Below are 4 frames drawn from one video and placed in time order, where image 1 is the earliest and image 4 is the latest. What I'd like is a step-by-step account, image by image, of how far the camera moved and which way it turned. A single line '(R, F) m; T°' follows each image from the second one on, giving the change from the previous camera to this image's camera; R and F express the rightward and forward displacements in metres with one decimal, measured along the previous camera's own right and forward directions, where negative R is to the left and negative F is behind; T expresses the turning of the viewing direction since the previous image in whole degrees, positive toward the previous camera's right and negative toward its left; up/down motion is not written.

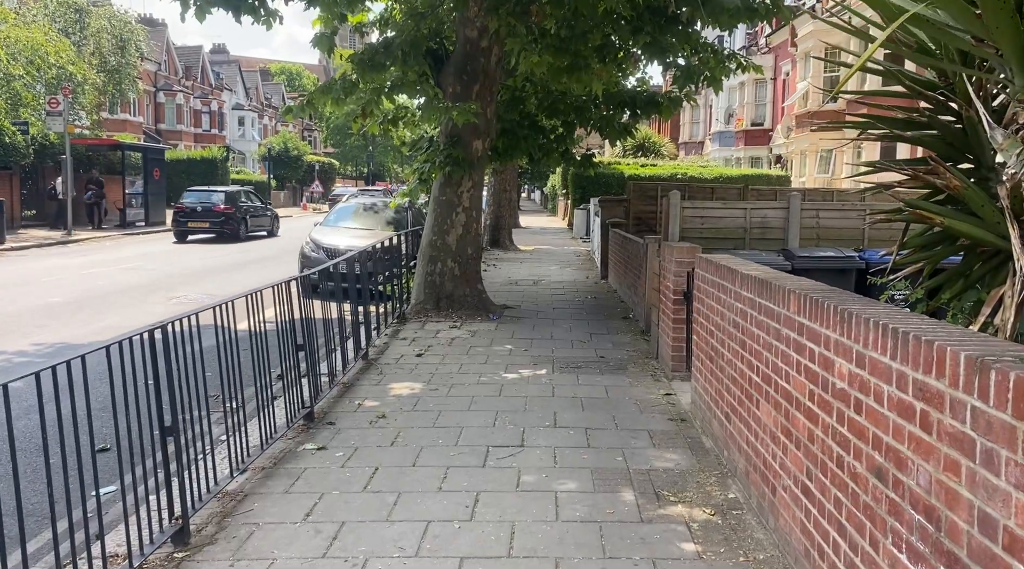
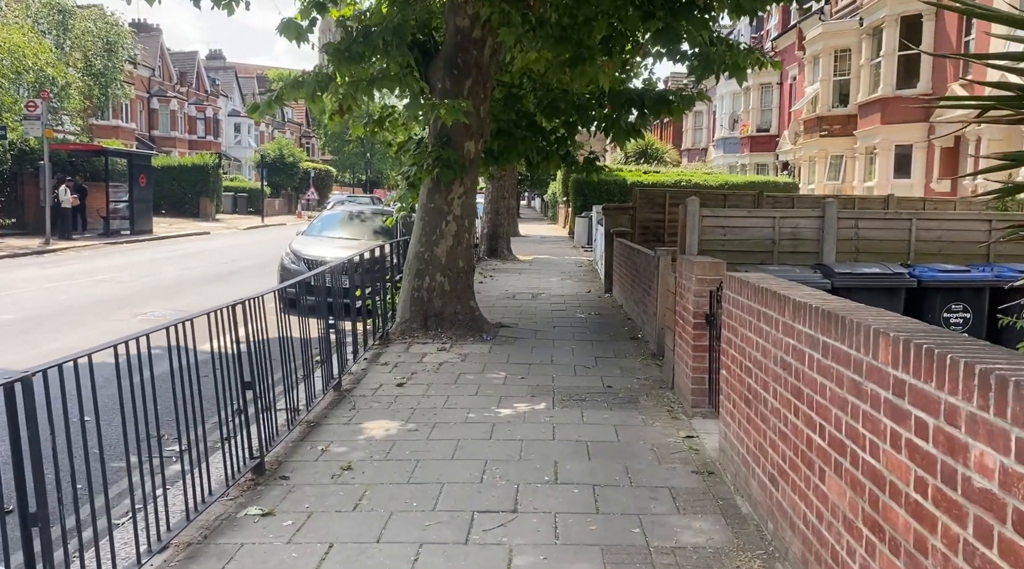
(+0.1, +1.1) m; 0°
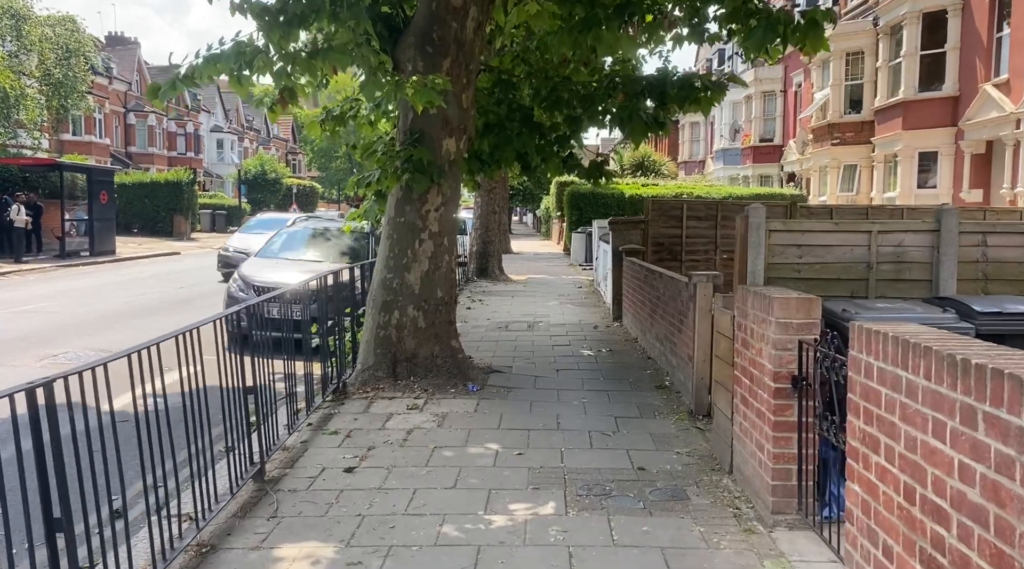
(0.0, +2.1) m; +1°
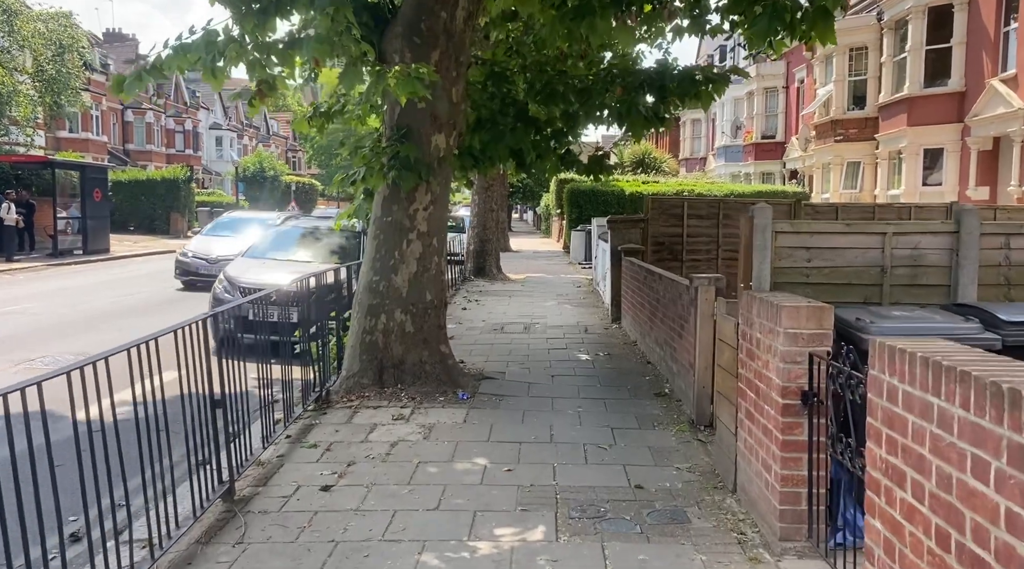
(+0.1, +0.4) m; 0°
